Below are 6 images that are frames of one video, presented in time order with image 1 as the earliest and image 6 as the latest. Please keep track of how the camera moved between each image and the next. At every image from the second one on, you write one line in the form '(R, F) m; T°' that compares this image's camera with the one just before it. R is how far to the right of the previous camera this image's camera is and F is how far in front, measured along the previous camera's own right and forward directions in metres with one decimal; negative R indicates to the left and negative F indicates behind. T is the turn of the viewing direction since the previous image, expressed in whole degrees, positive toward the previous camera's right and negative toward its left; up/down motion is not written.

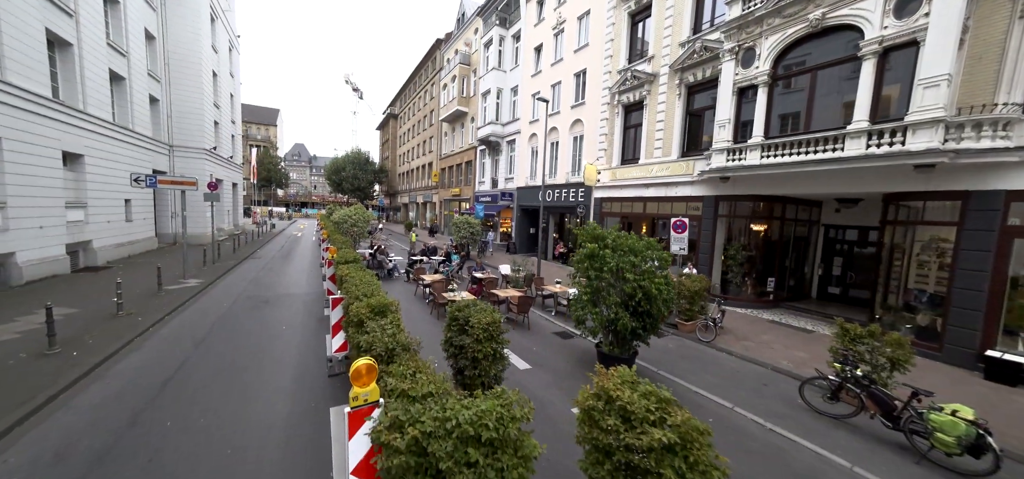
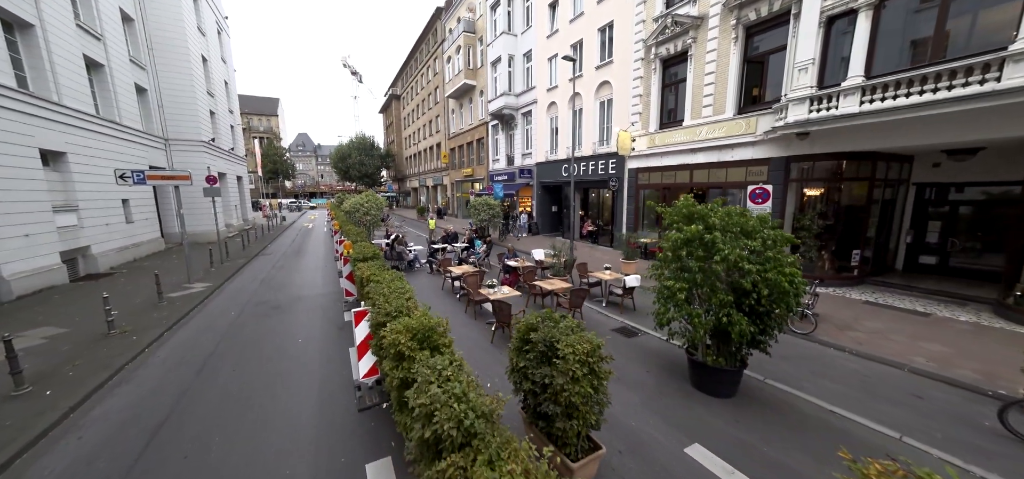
(-0.8, +1.5) m; -2°
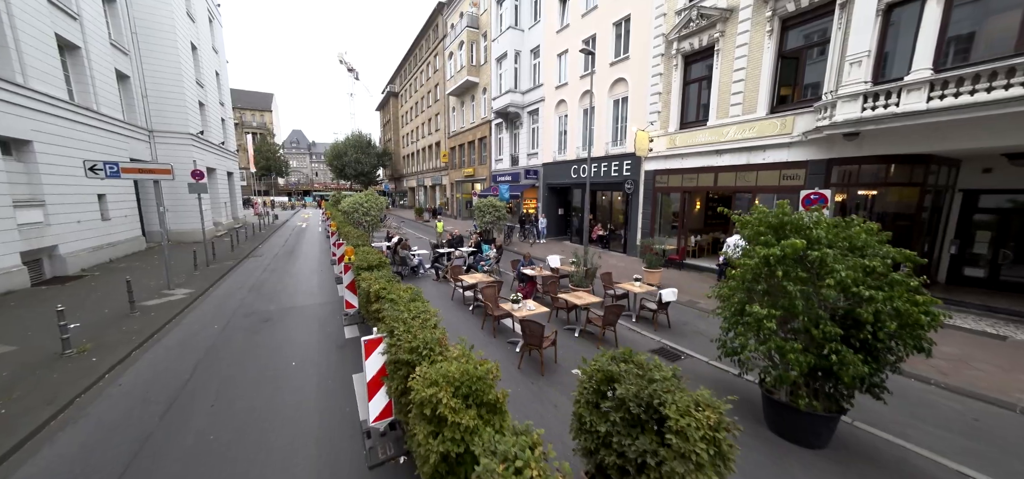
(-0.6, +1.0) m; +1°
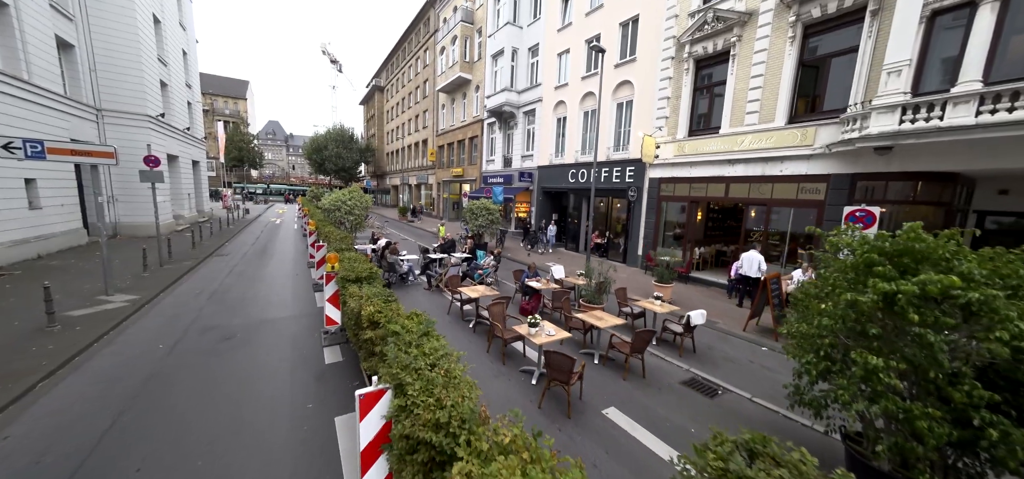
(-0.6, +1.0) m; +3°
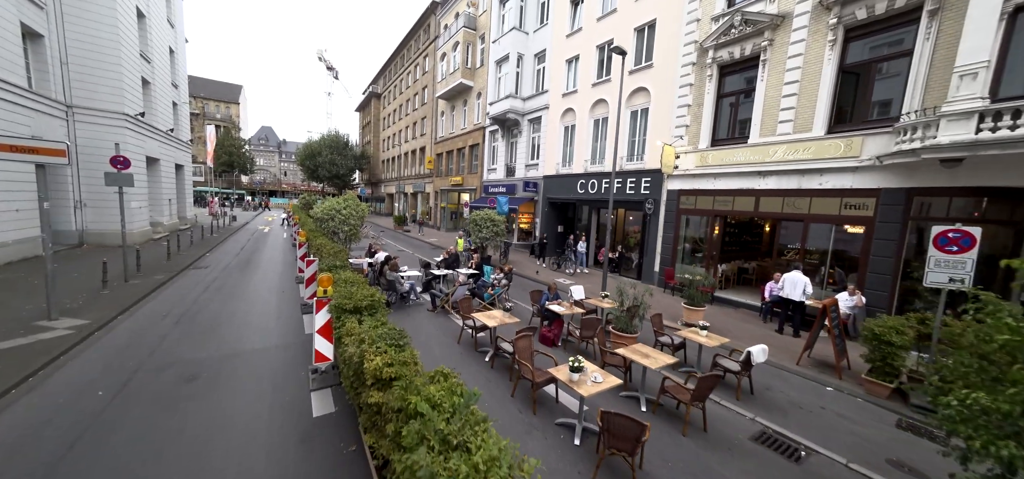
(-0.6, +1.1) m; +1°
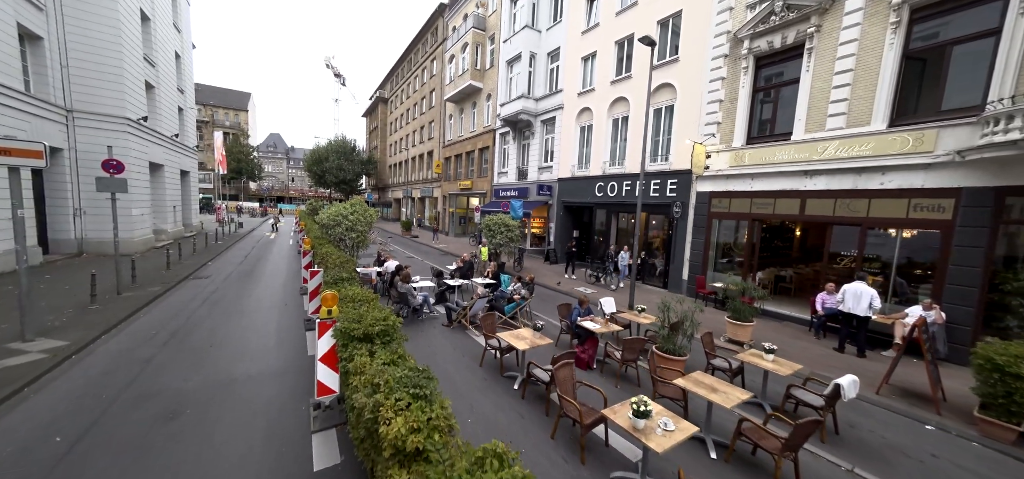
(-0.4, +0.9) m; -1°
